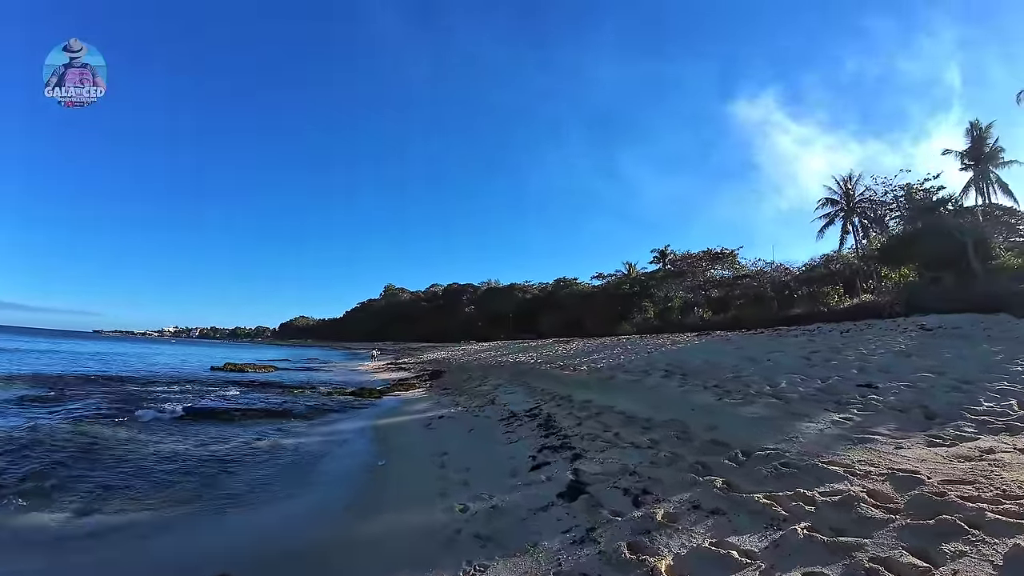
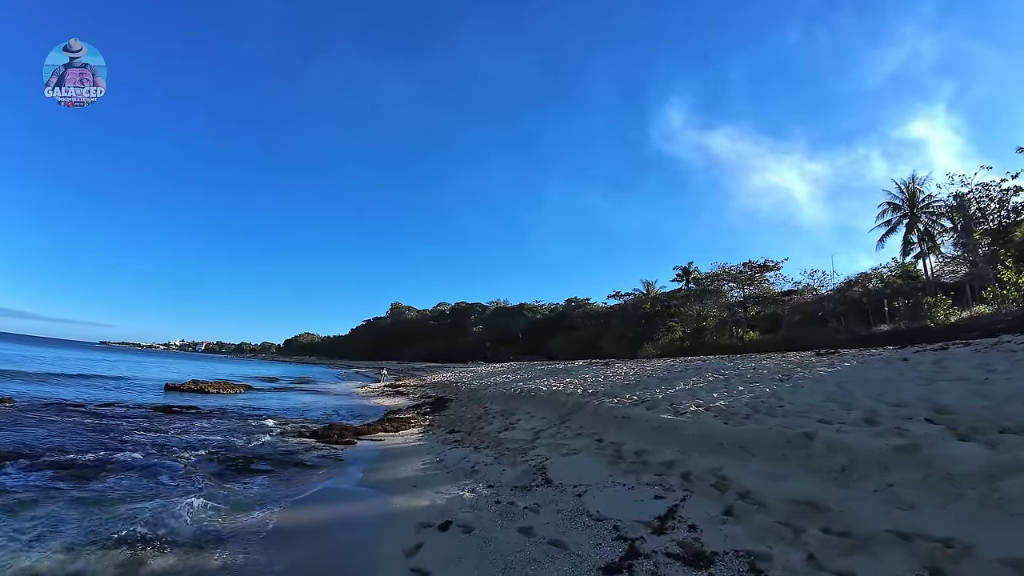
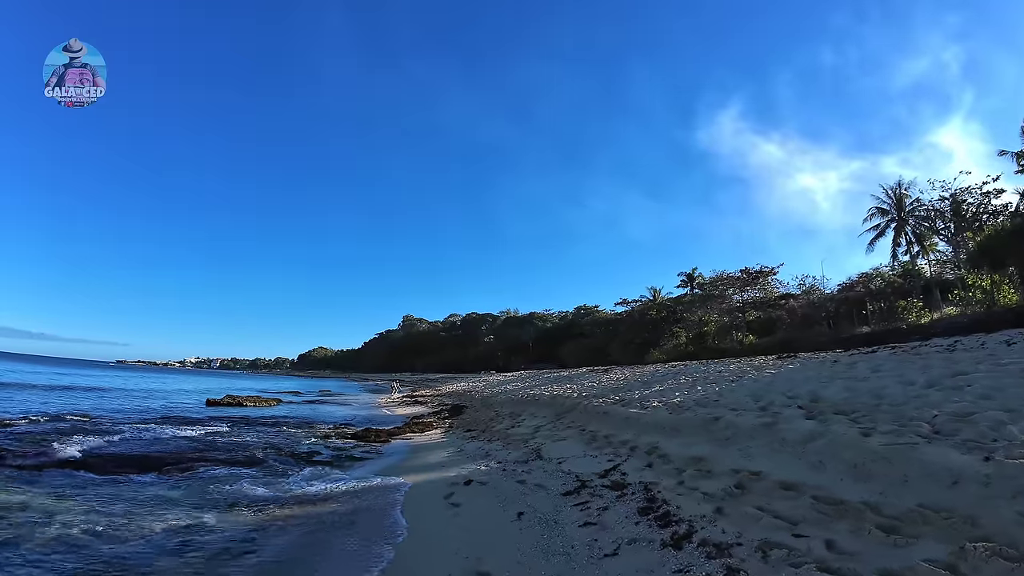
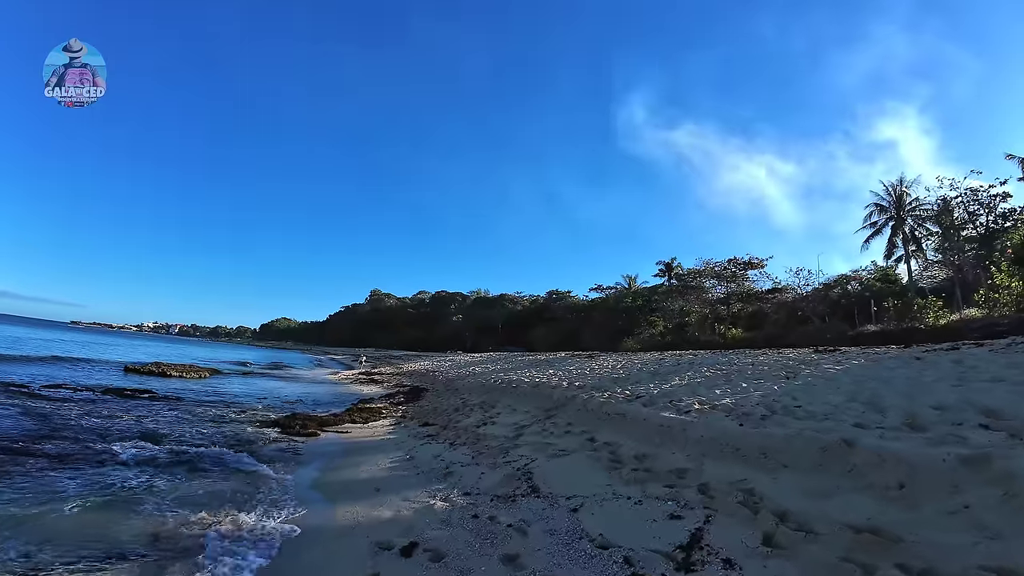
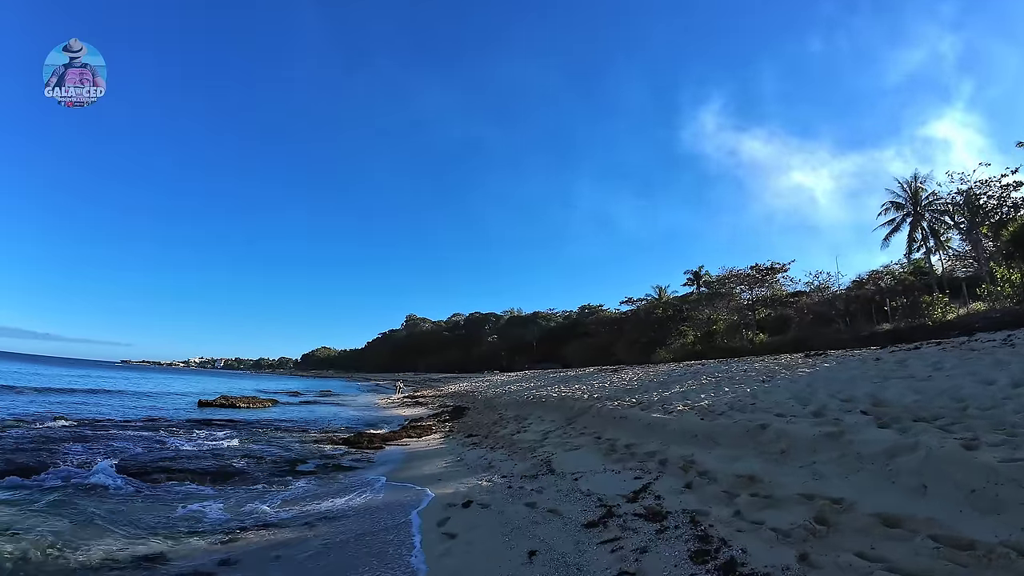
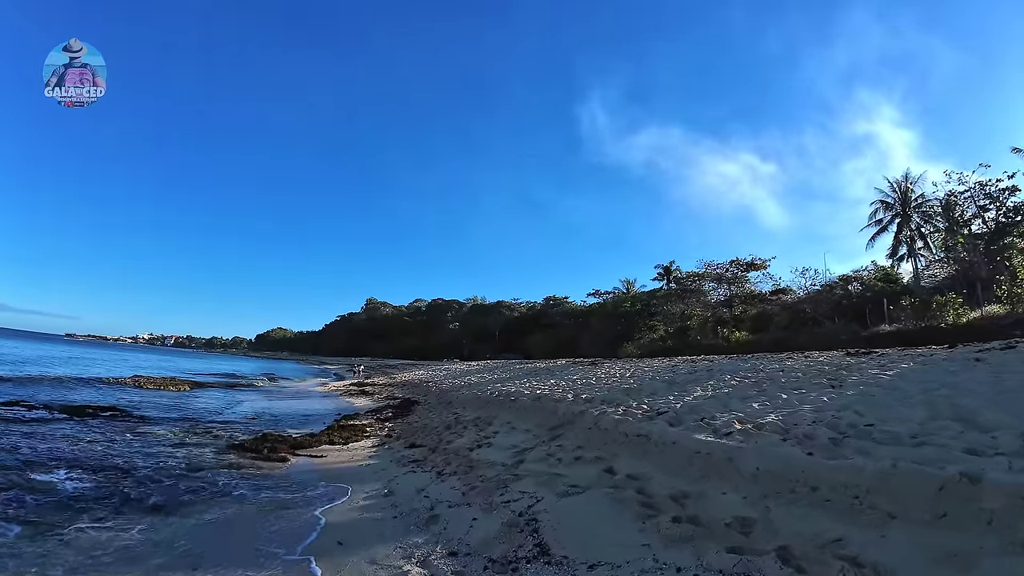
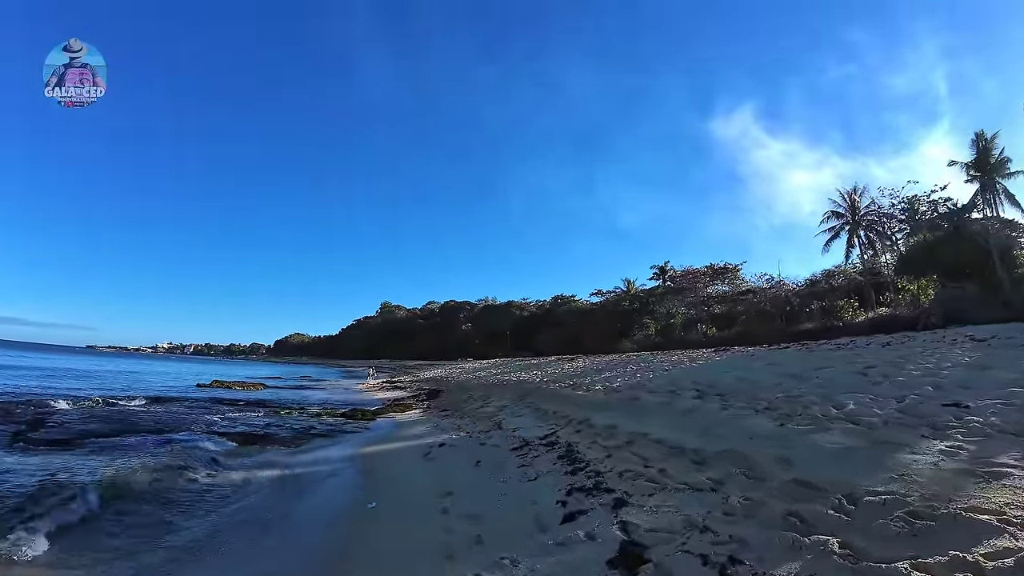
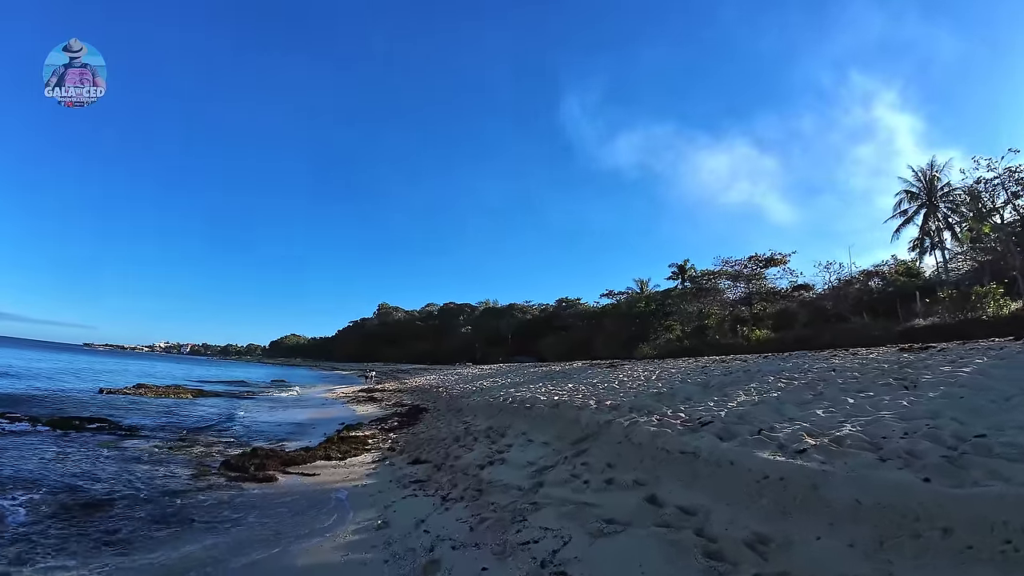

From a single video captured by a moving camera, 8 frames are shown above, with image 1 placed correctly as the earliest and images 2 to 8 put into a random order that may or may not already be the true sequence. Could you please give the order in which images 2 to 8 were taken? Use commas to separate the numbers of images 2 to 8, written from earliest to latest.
7, 3, 5, 2, 4, 6, 8
